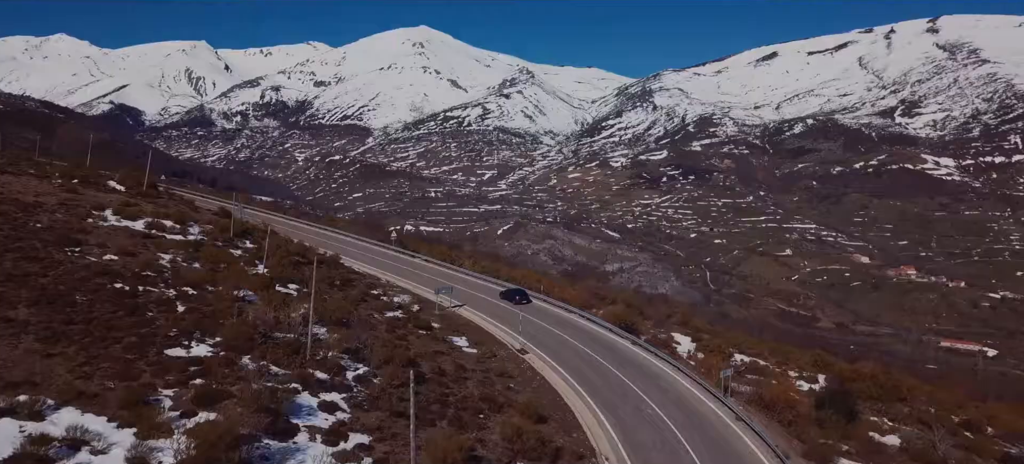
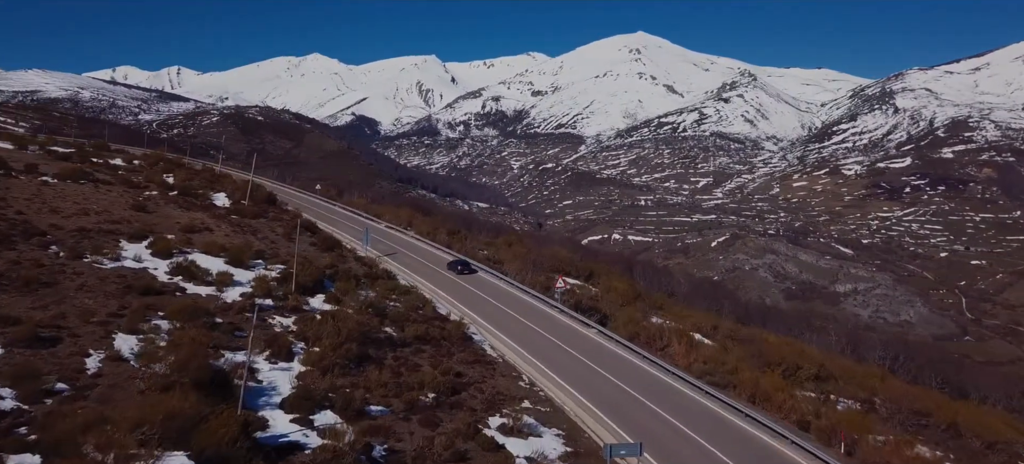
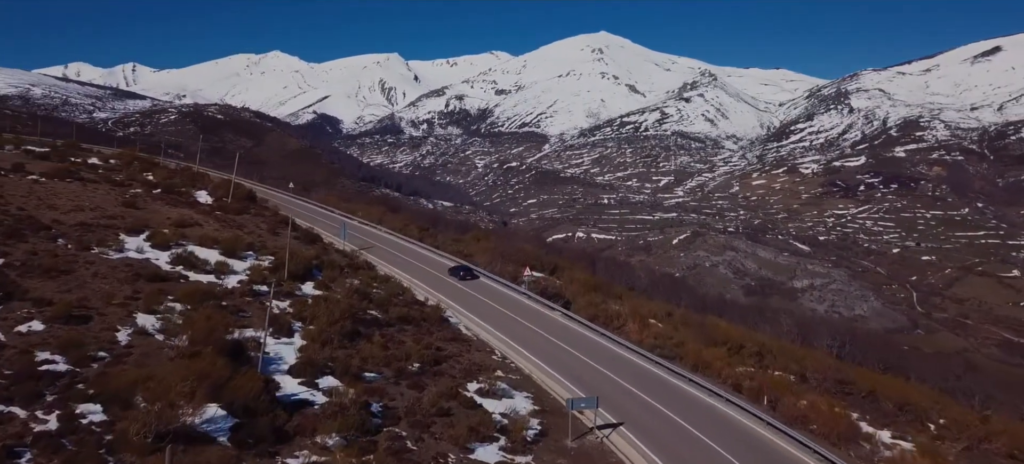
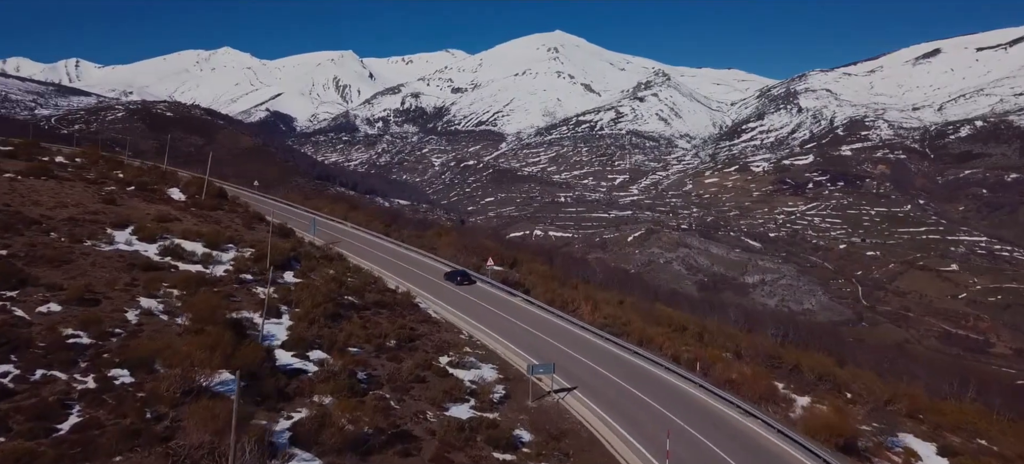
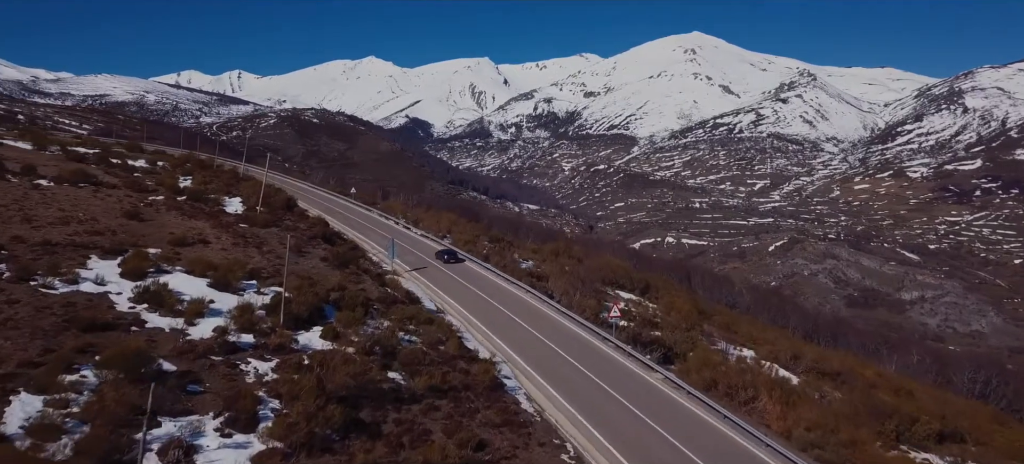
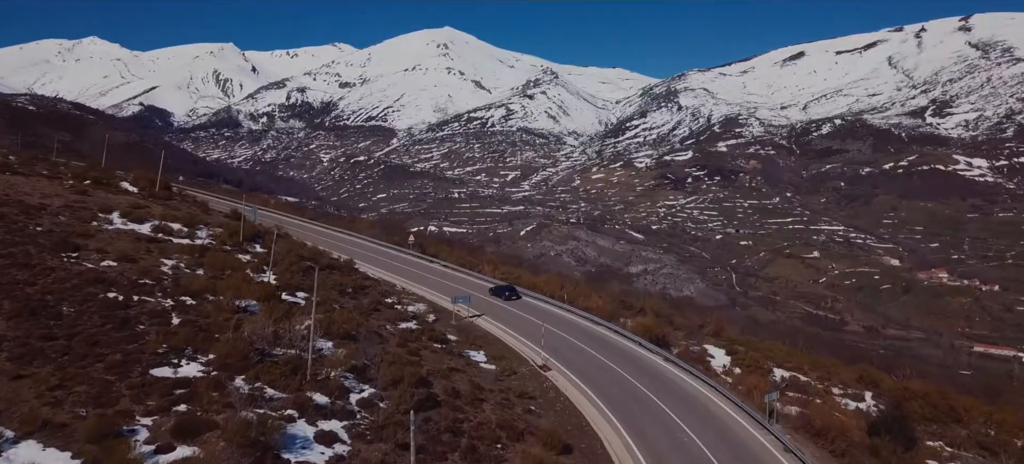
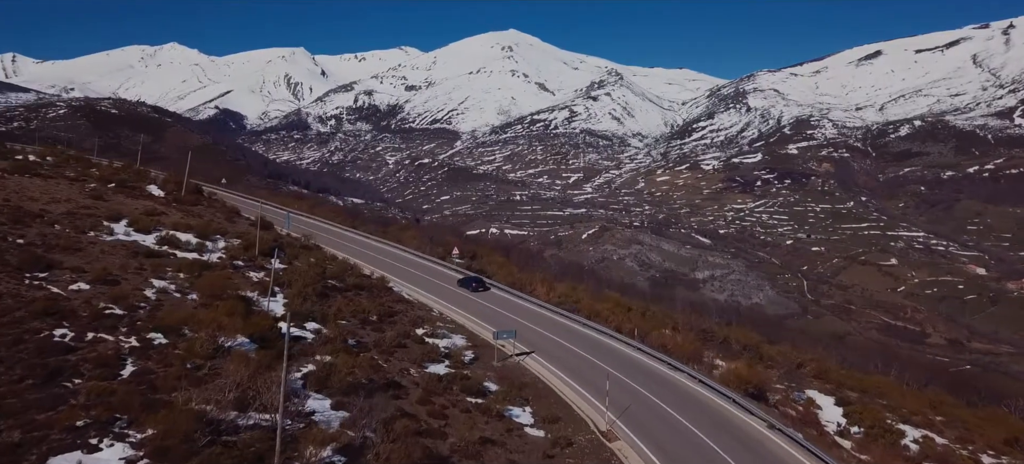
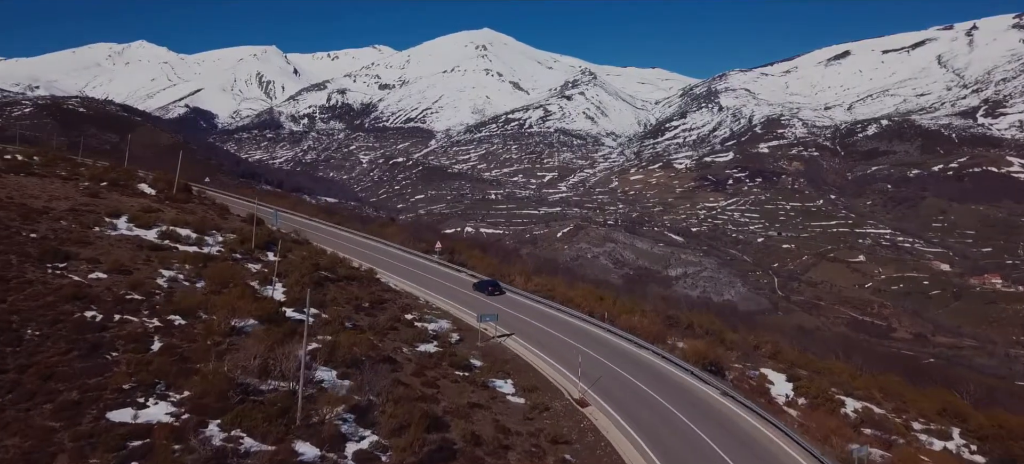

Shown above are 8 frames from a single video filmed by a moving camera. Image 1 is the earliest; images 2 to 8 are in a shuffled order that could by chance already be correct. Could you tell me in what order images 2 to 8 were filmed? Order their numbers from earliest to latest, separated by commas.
6, 8, 7, 4, 3, 2, 5
